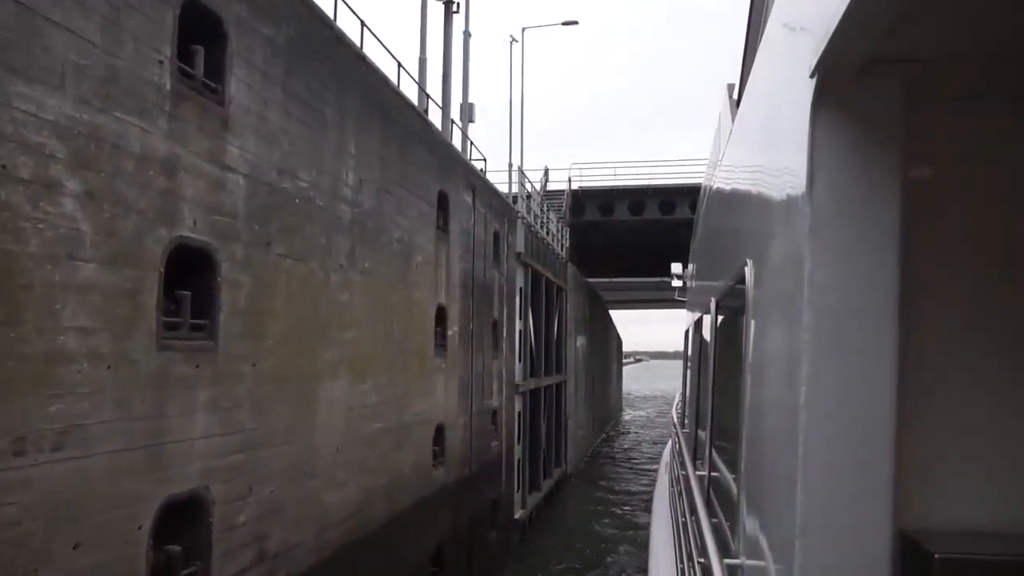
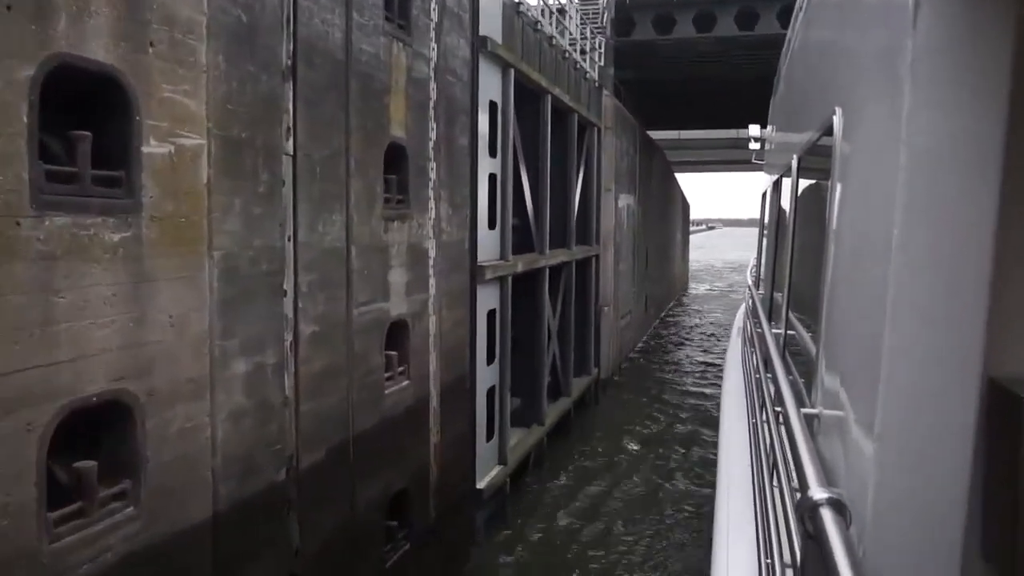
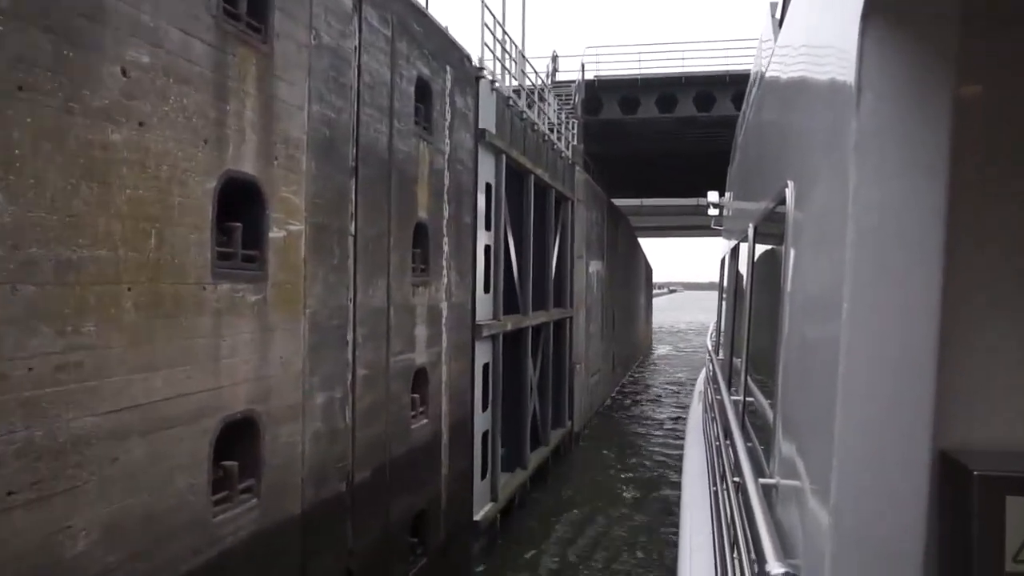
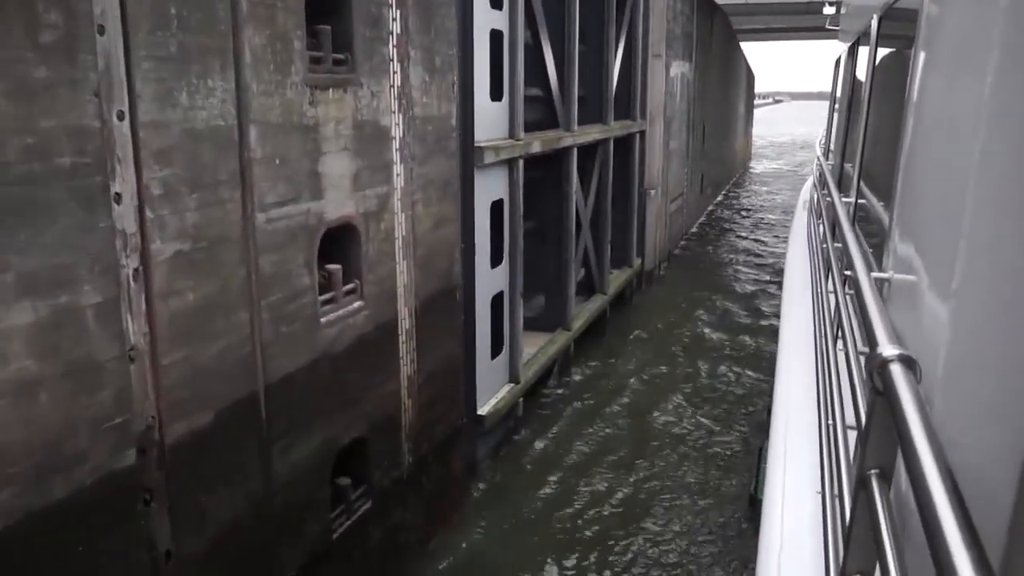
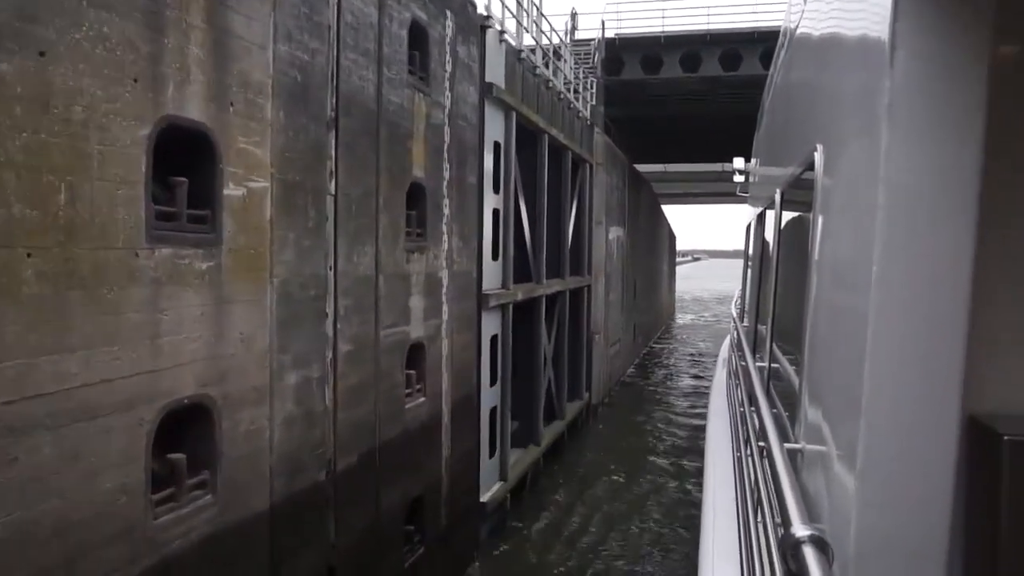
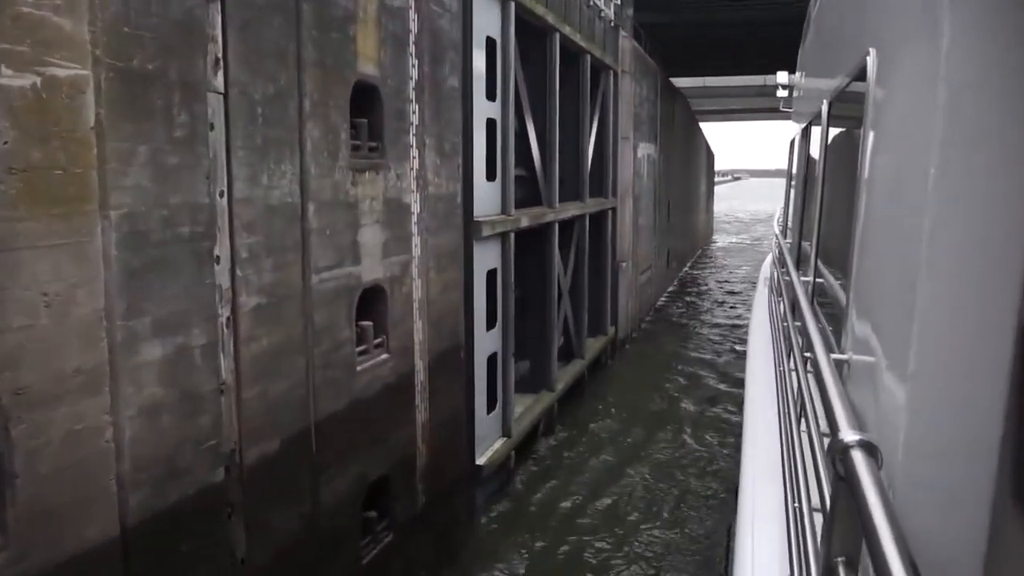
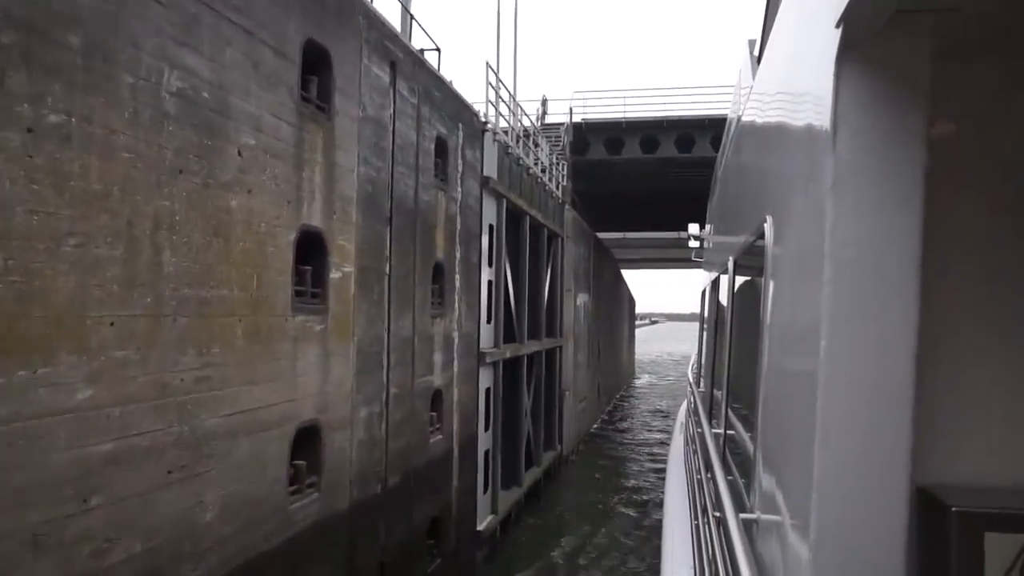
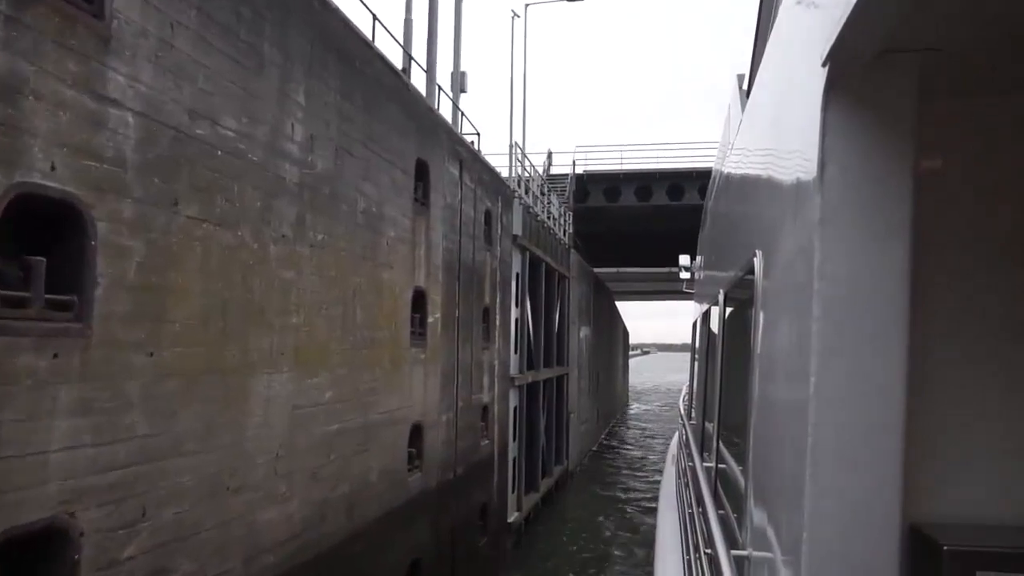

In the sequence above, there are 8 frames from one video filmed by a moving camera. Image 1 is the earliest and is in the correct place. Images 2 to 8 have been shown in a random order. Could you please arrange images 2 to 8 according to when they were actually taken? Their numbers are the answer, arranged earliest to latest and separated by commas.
8, 7, 3, 5, 2, 6, 4
